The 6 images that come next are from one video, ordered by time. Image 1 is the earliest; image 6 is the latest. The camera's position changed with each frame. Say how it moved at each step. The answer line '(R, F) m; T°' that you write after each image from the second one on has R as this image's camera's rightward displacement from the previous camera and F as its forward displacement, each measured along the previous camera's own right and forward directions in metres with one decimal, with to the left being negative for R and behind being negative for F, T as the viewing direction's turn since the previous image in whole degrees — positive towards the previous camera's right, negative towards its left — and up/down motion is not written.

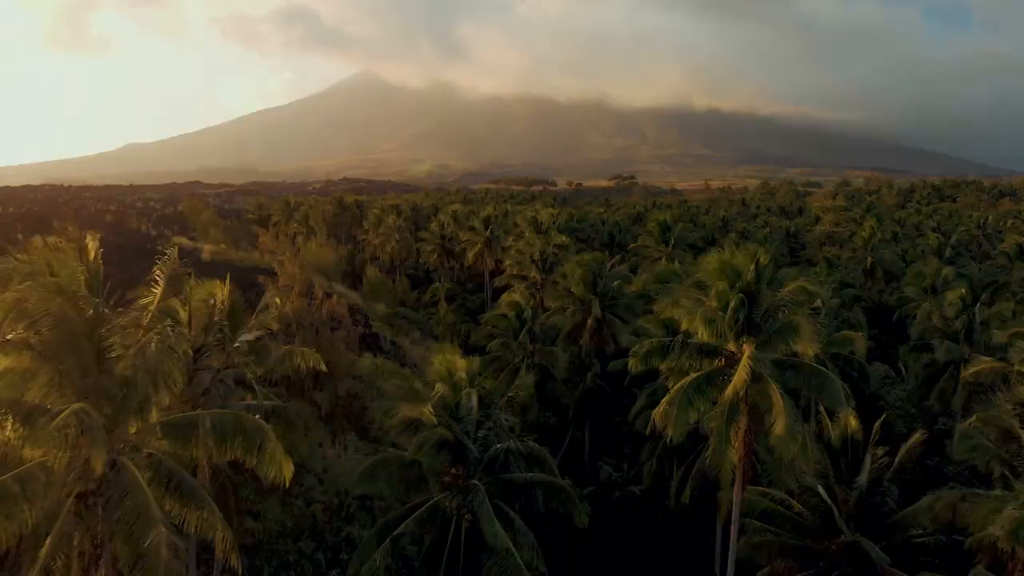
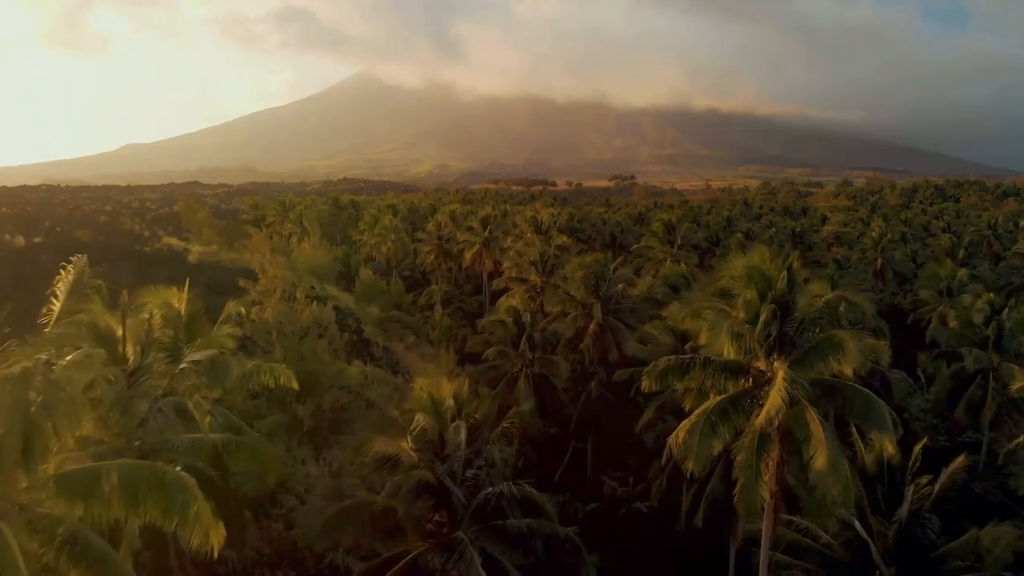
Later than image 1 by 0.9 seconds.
(+0.1, +2.1) m; 0°
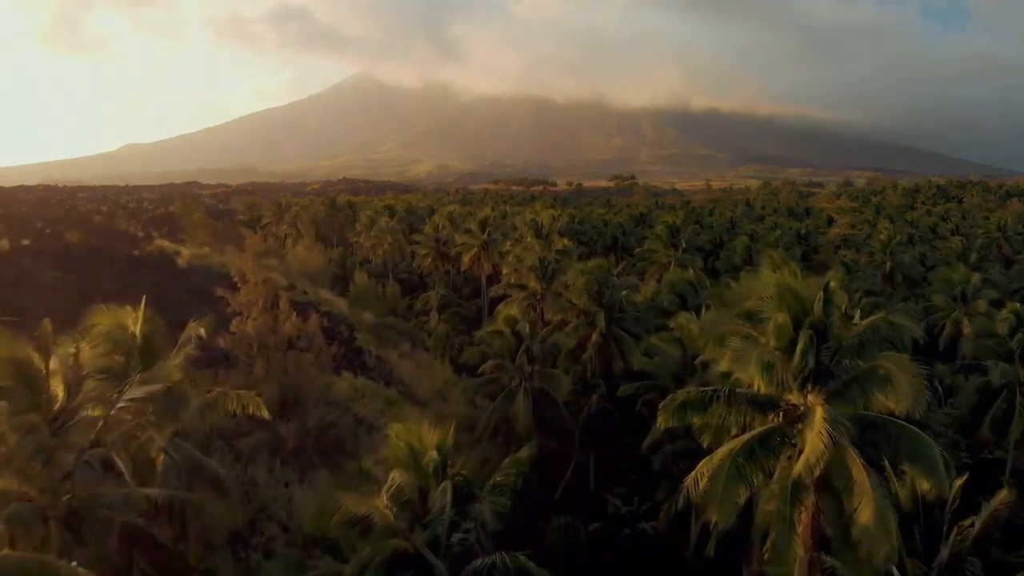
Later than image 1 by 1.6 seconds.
(+0.1, +1.8) m; 0°
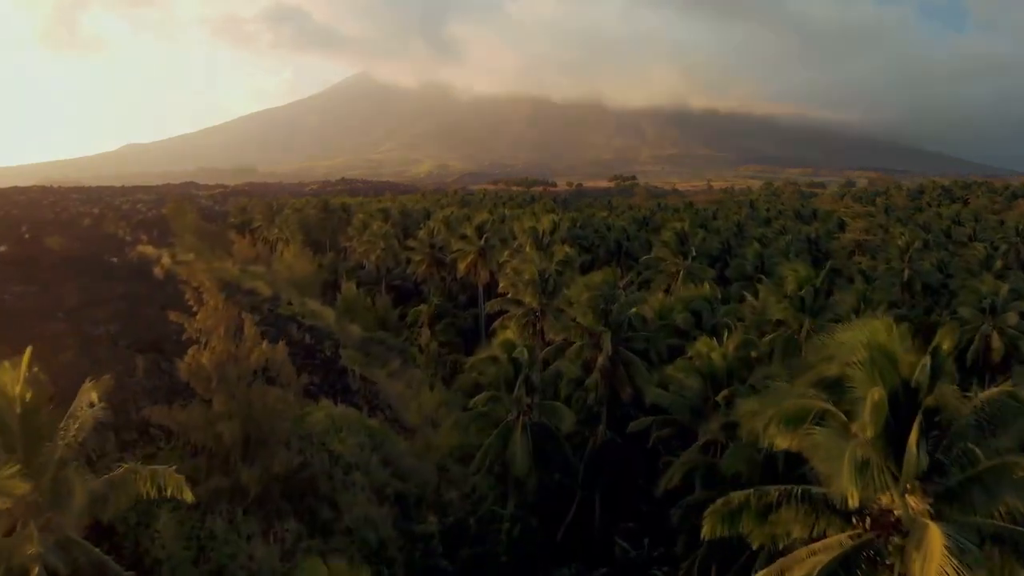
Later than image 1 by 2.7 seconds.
(+0.1, +3.3) m; 0°
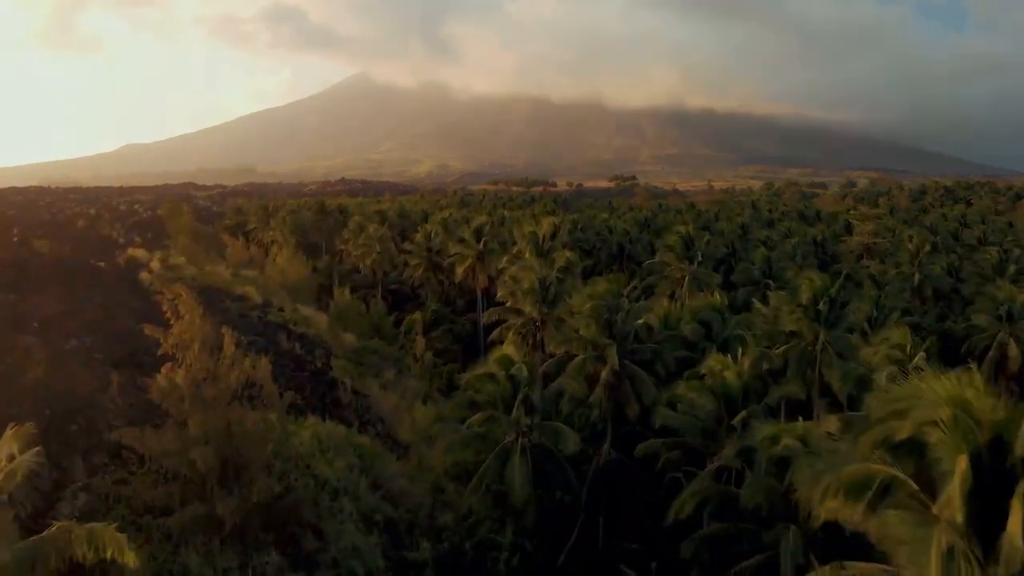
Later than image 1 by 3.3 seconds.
(0.0, +1.7) m; 0°
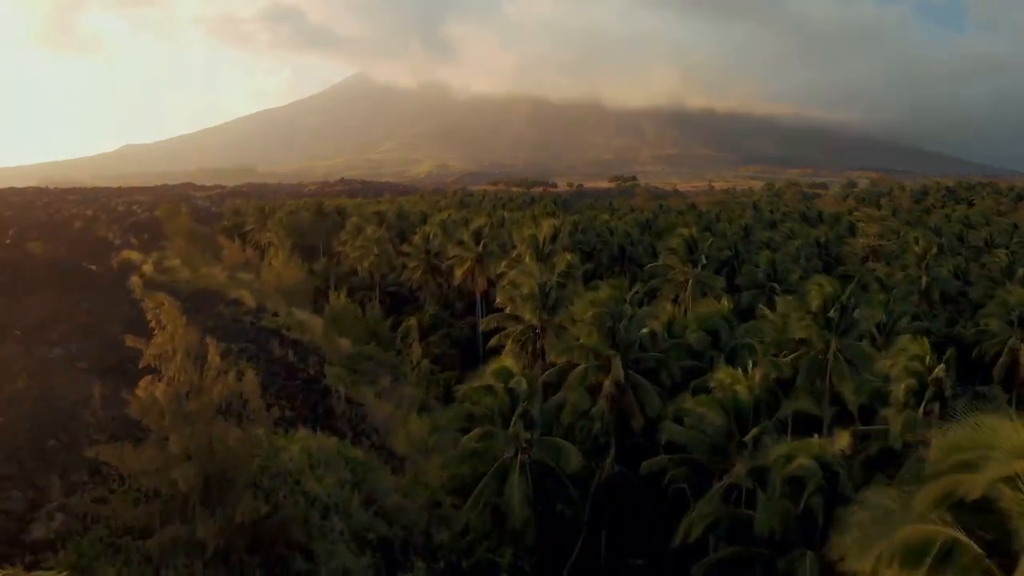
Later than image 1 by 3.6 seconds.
(0.0, +1.1) m; 0°
